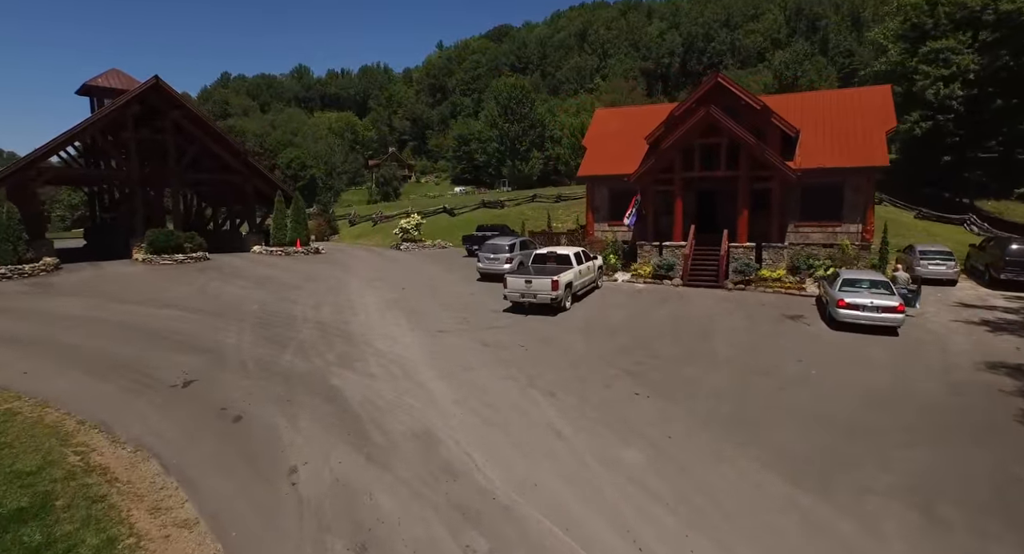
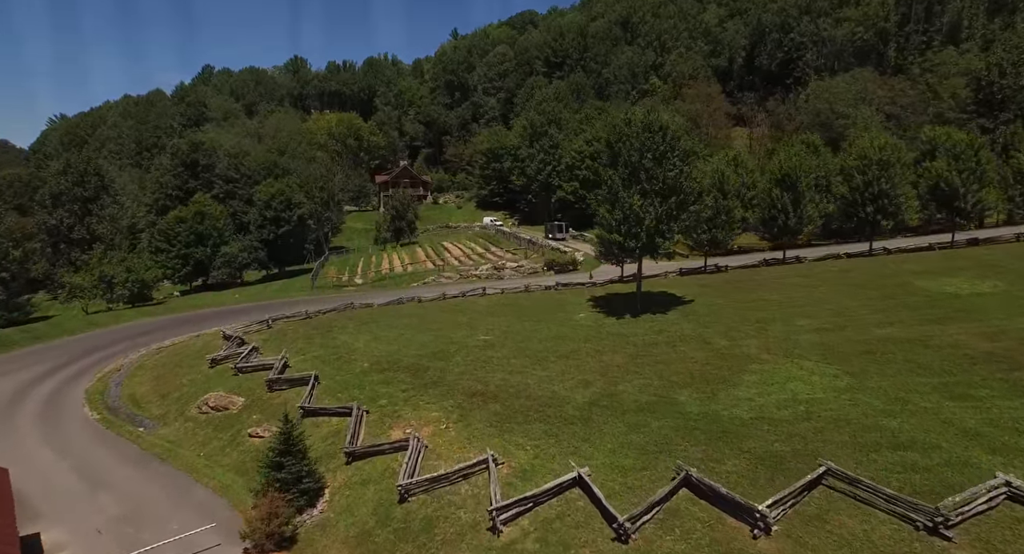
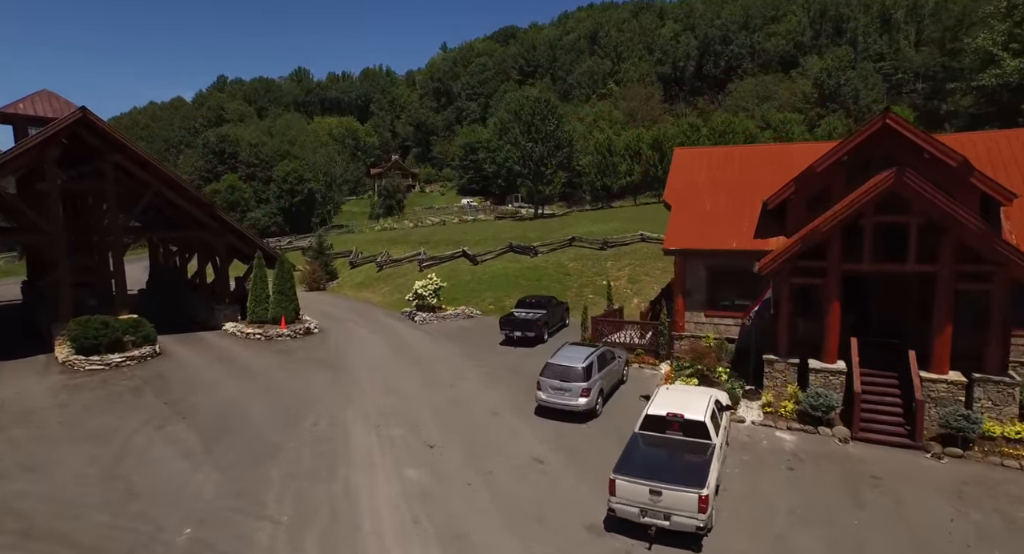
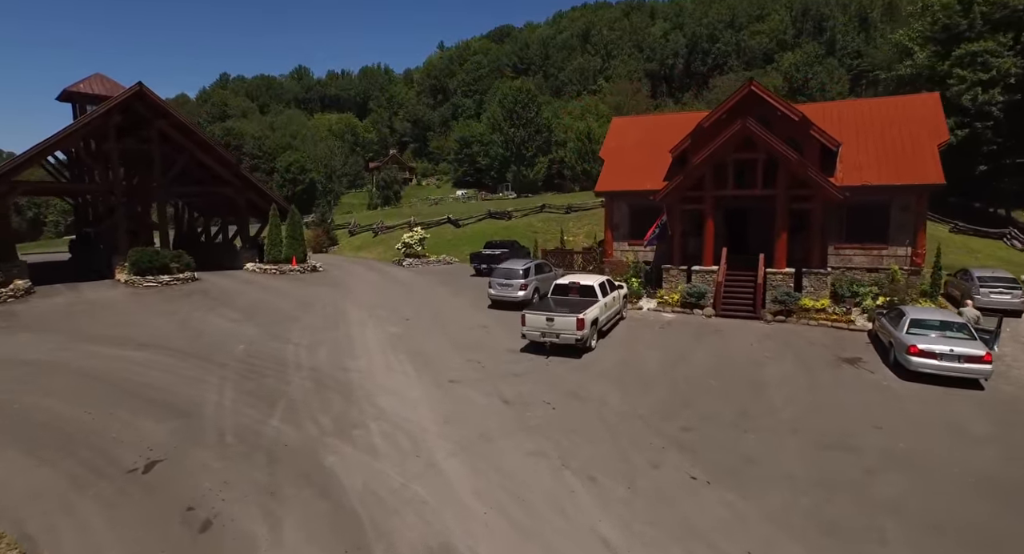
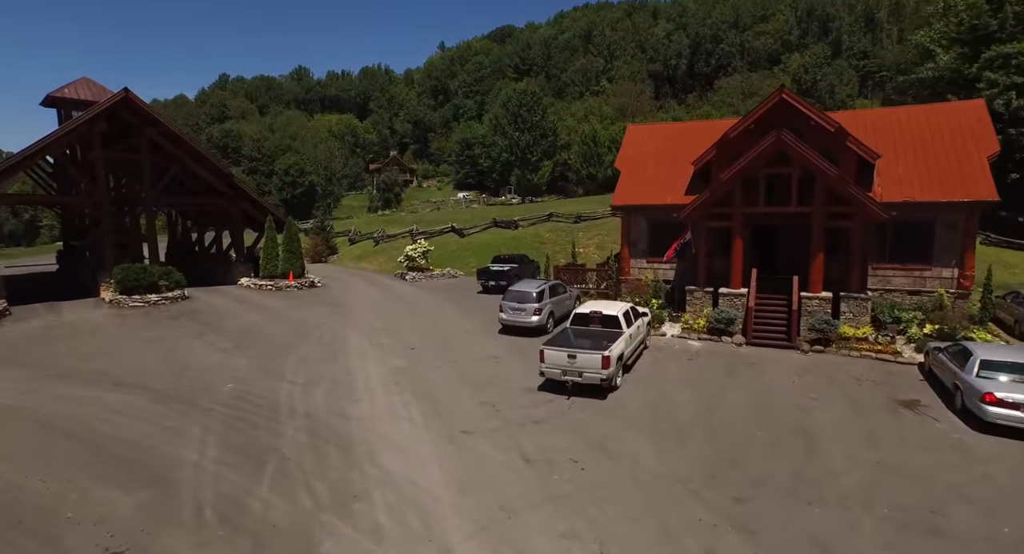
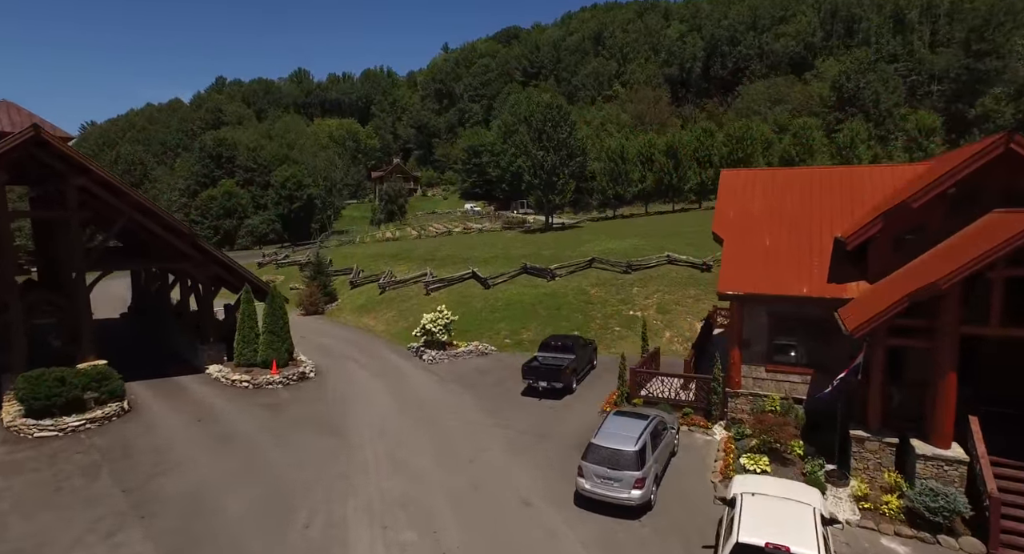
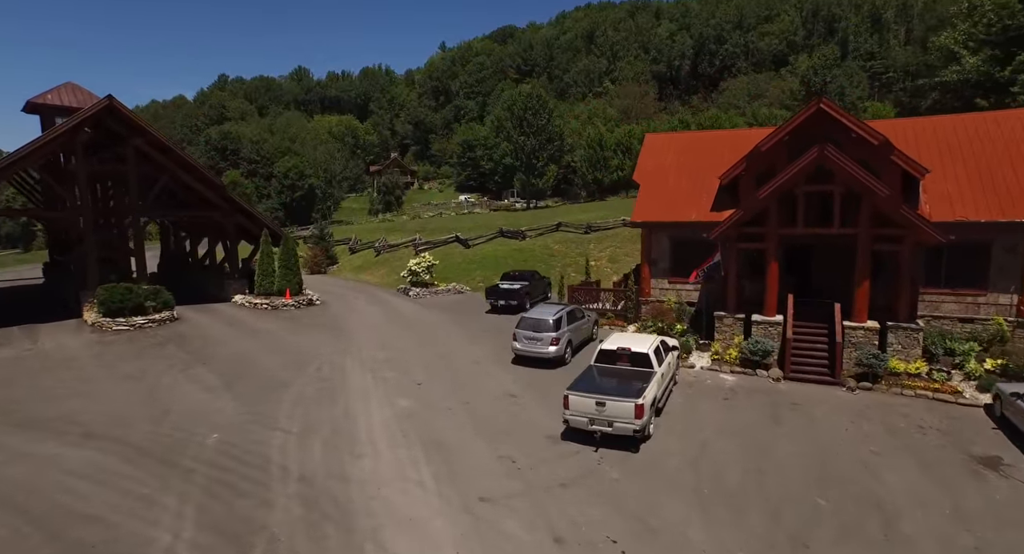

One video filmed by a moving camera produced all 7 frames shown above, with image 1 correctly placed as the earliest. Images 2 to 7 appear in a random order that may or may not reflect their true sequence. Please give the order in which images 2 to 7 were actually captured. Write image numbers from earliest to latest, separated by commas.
4, 5, 7, 3, 6, 2
